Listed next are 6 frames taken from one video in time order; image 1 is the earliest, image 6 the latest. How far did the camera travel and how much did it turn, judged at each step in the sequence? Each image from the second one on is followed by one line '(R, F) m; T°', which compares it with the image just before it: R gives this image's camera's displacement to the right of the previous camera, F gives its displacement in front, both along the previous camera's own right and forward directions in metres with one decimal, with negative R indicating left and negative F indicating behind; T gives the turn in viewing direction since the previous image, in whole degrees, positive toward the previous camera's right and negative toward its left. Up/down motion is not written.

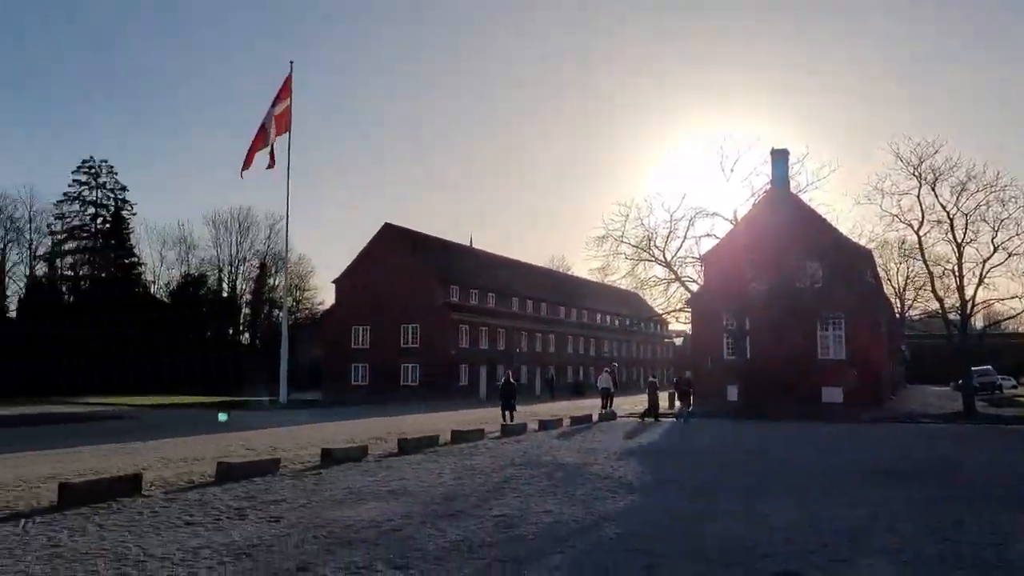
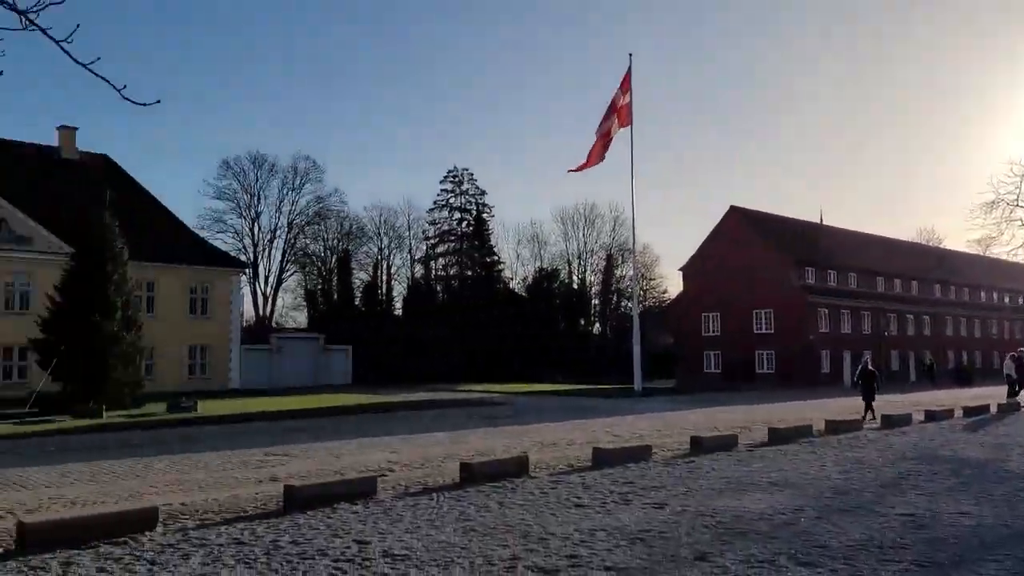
(-0.3, 0.0) m; -22°
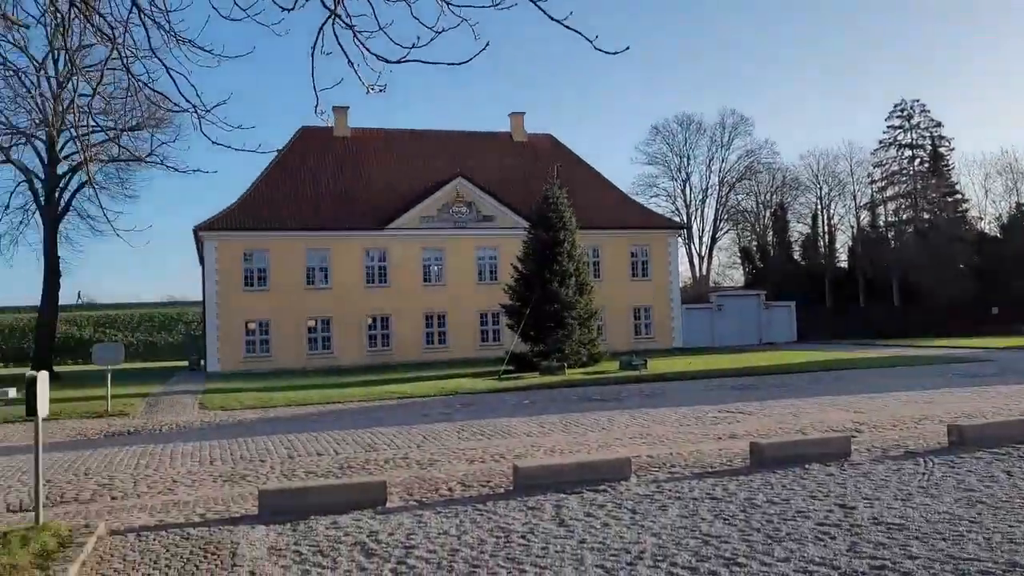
(-0.3, +0.2) m; -27°
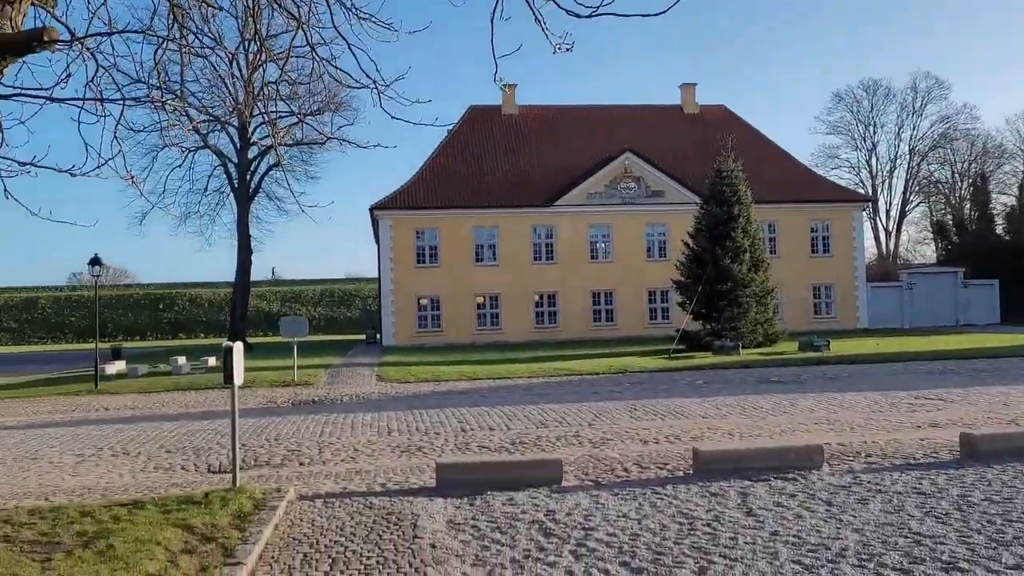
(-0.1, +0.2) m; -11°
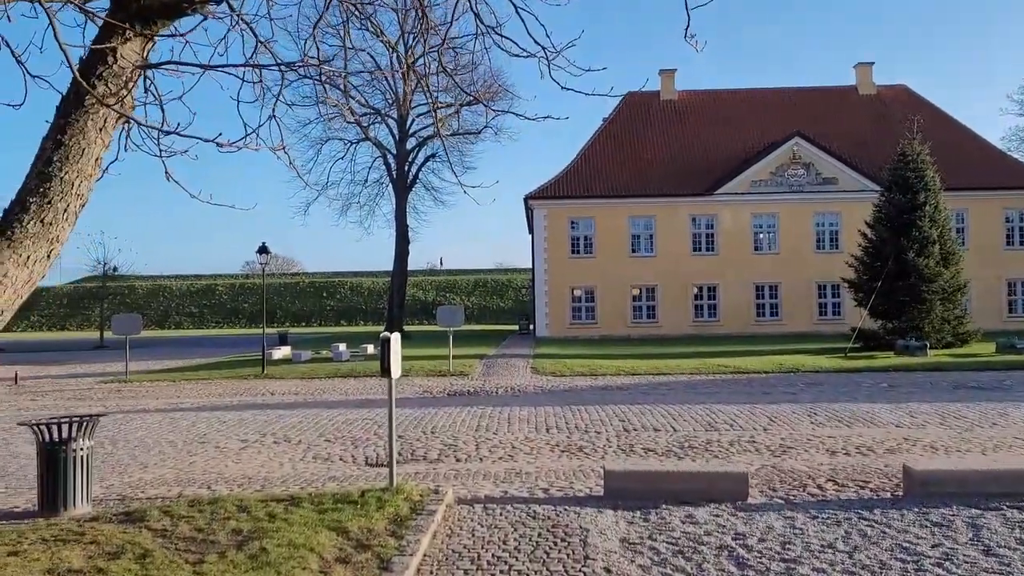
(-0.2, +0.7) m; -10°
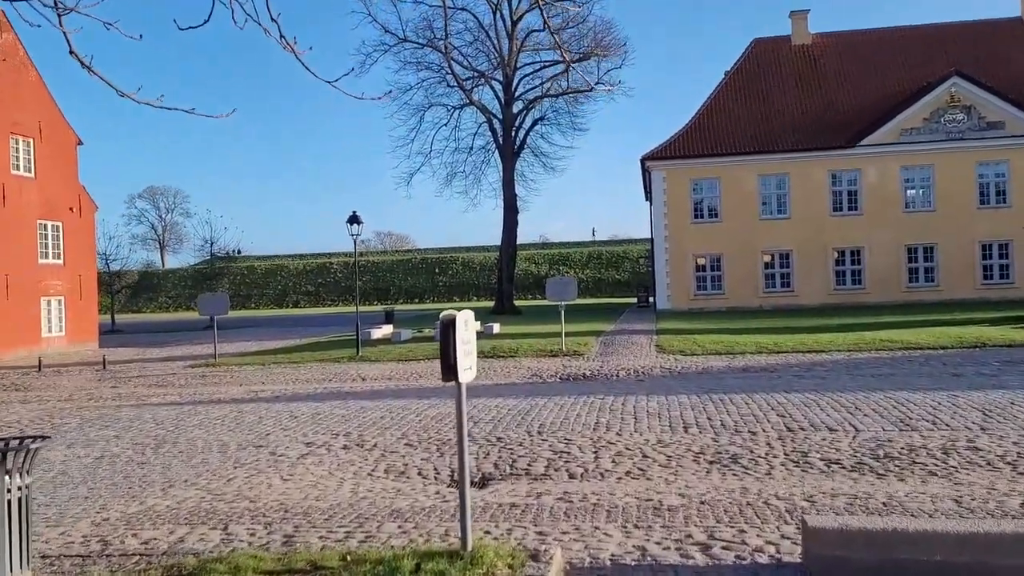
(-0.1, +2.9) m; -7°
